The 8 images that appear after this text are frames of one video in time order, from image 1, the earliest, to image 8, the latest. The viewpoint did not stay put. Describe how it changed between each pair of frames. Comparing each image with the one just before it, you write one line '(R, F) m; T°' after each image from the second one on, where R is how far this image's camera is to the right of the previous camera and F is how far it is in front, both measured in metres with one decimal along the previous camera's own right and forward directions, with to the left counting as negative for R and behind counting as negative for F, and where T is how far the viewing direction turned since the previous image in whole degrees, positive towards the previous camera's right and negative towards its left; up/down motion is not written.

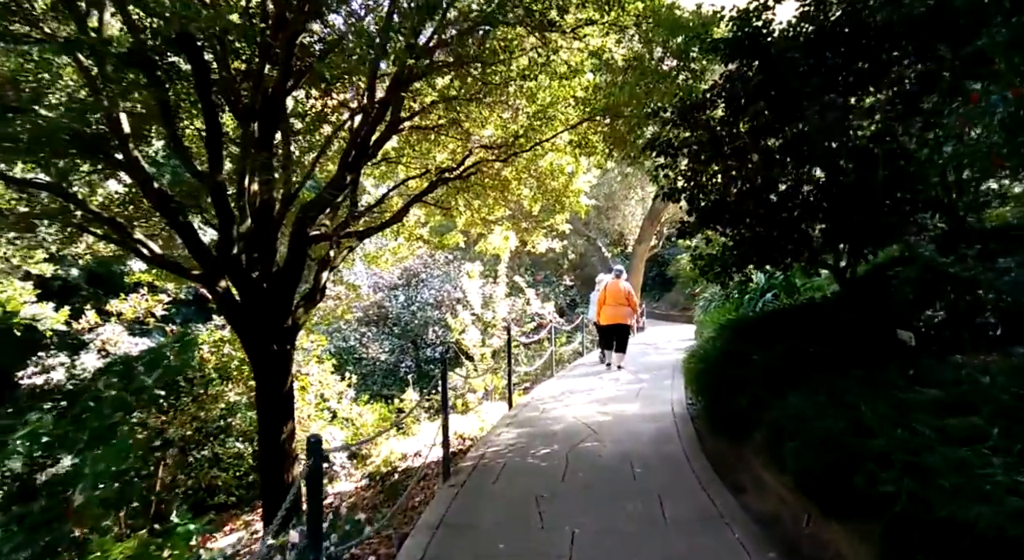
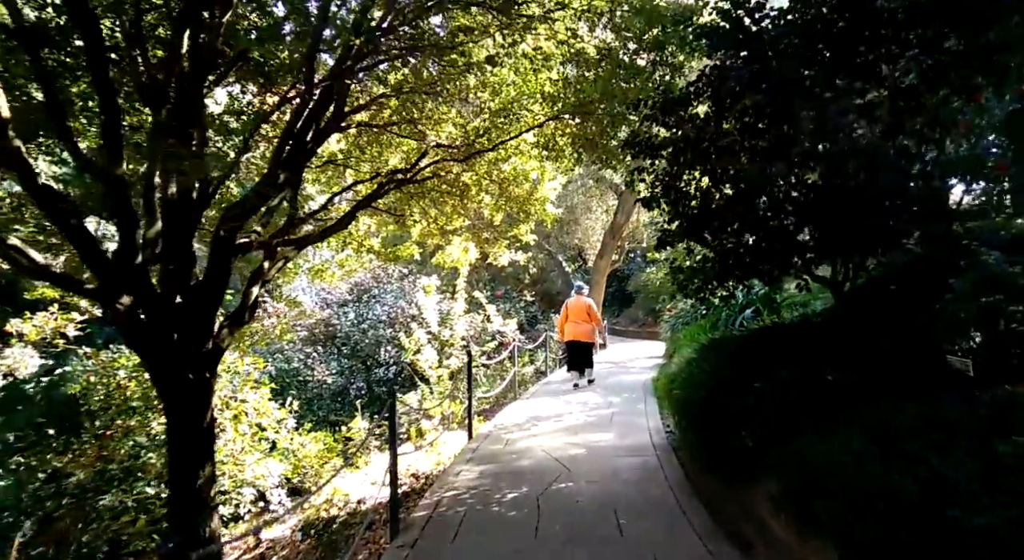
(0.0, +0.8) m; +3°
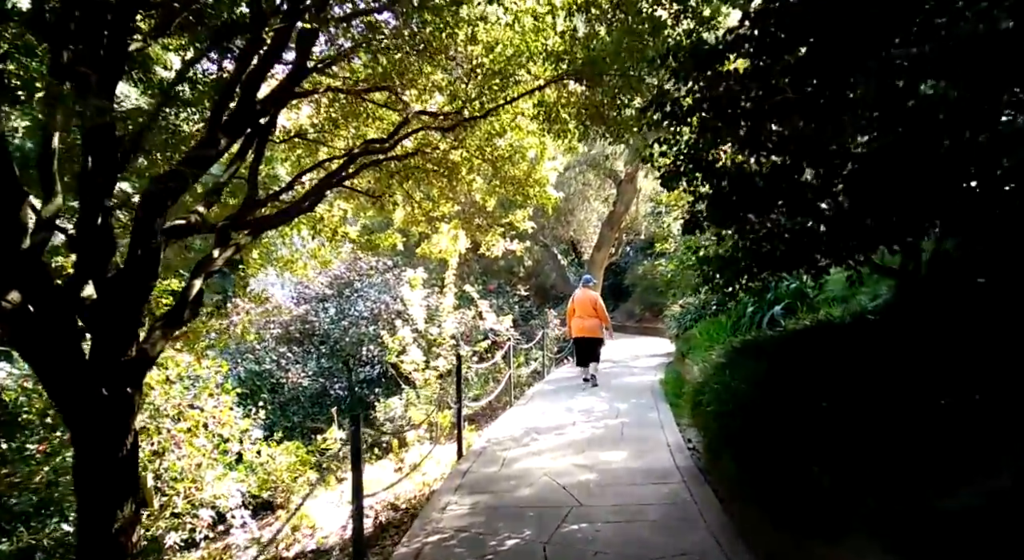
(0.0, +1.0) m; +1°
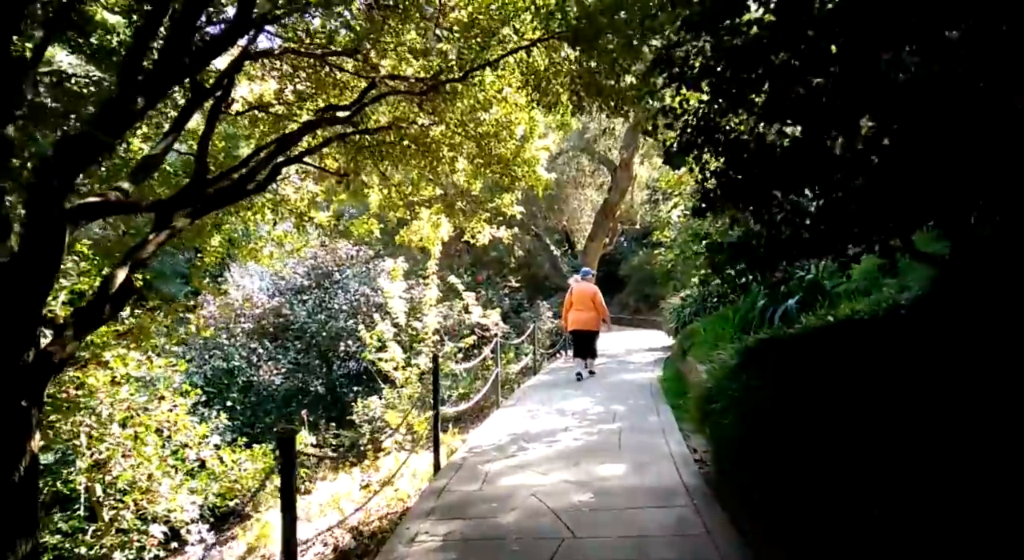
(+0.1, +0.7) m; 0°
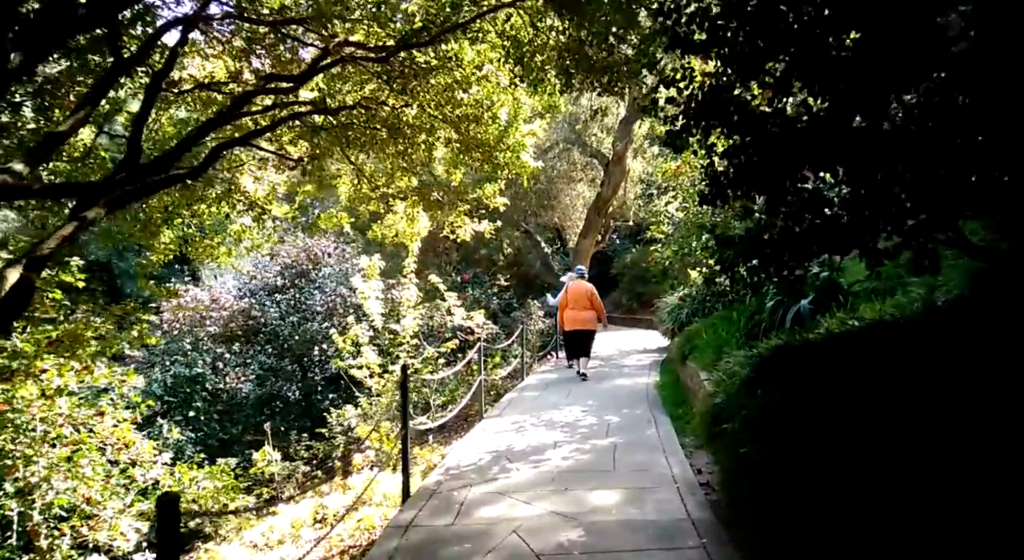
(+0.1, +0.6) m; +1°
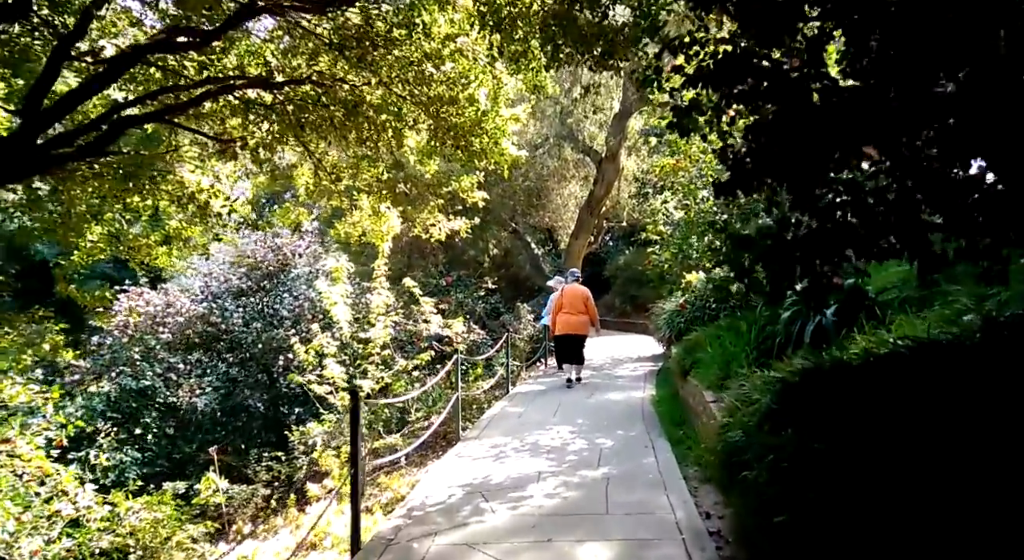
(+0.1, +0.8) m; +1°
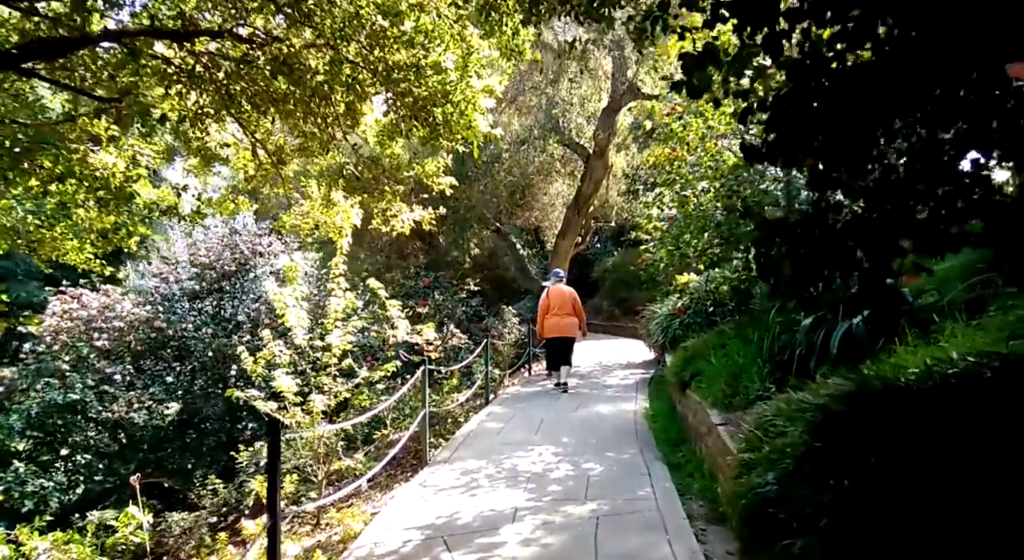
(+0.1, +0.8) m; +1°
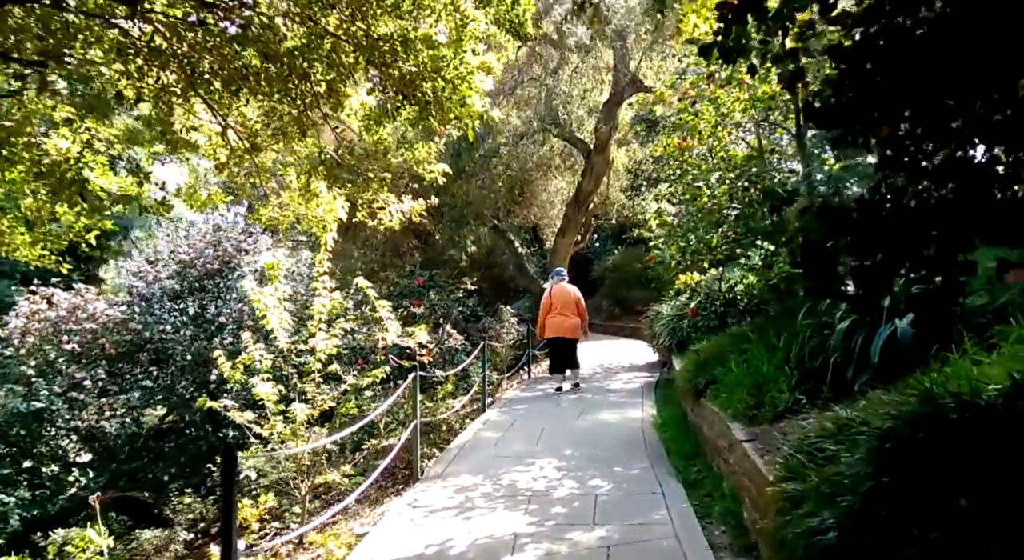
(0.0, +0.5) m; 0°
